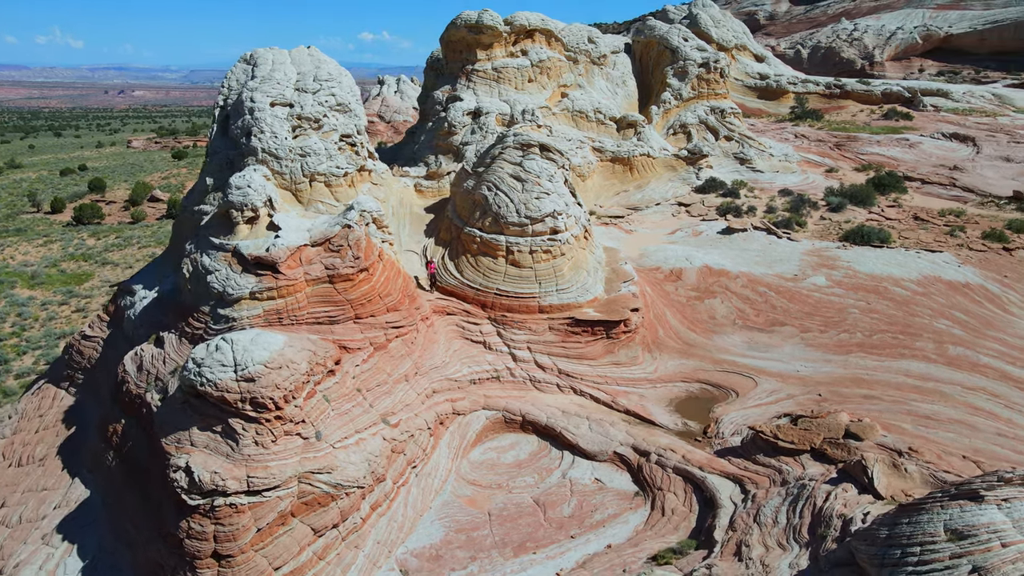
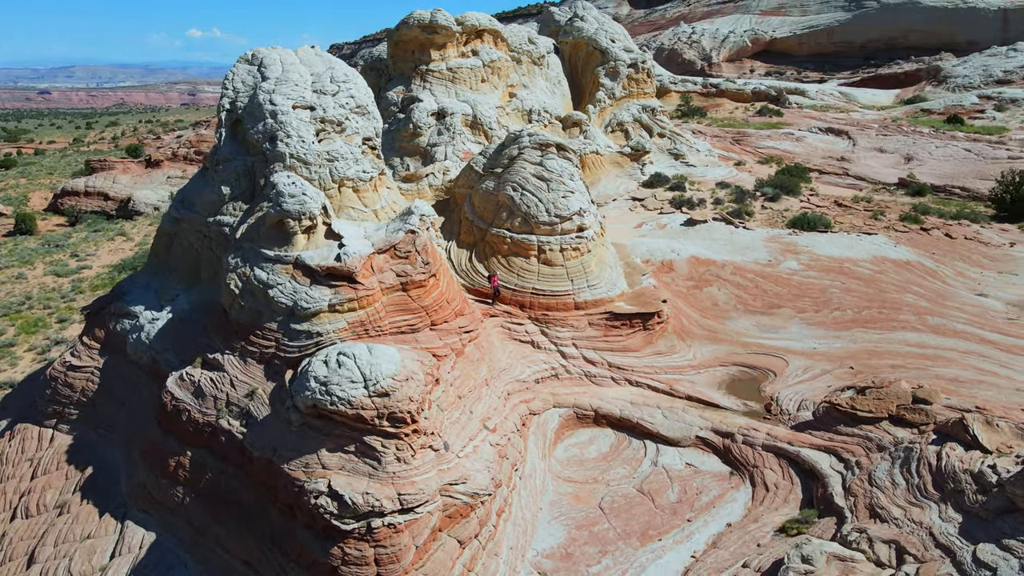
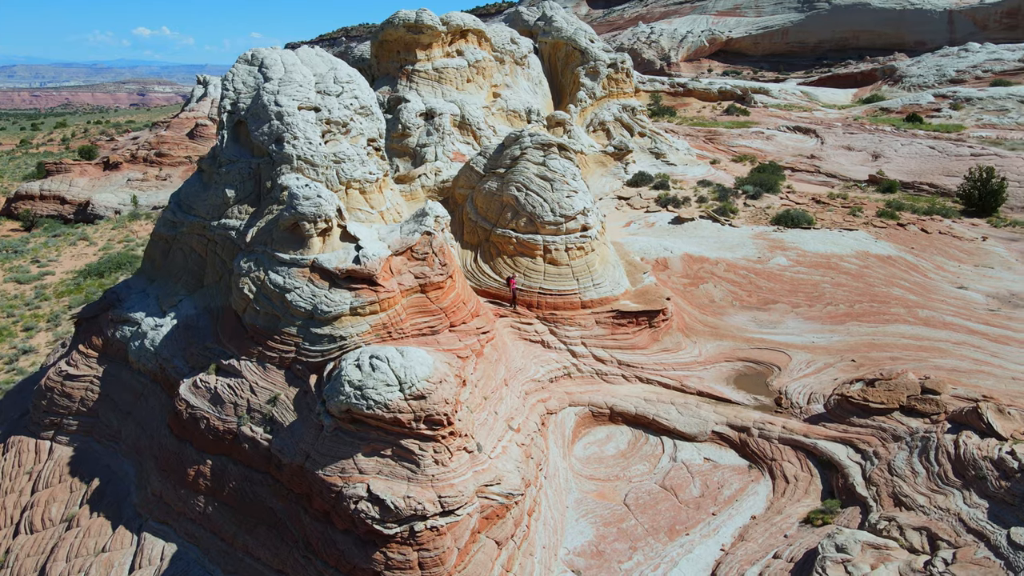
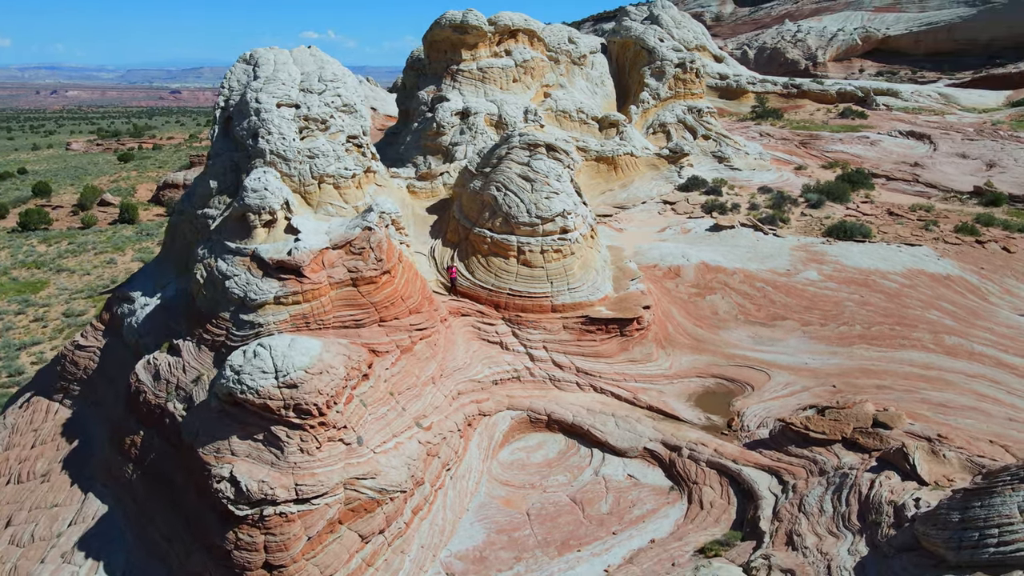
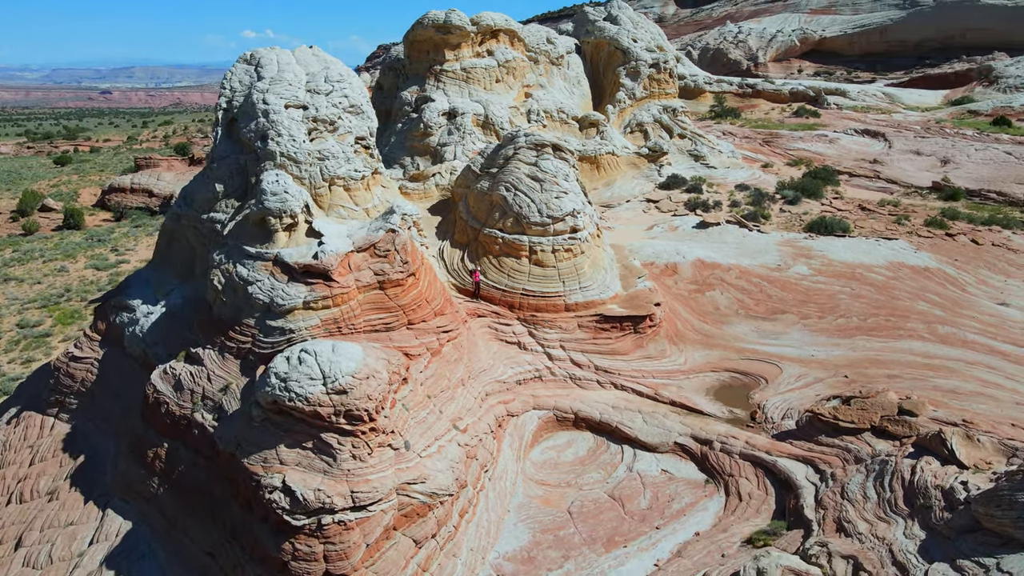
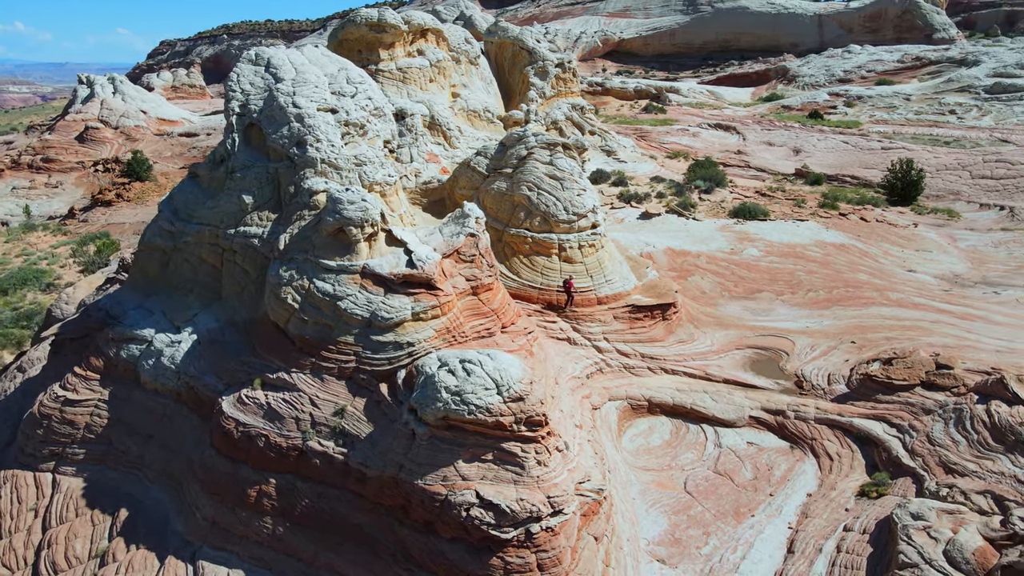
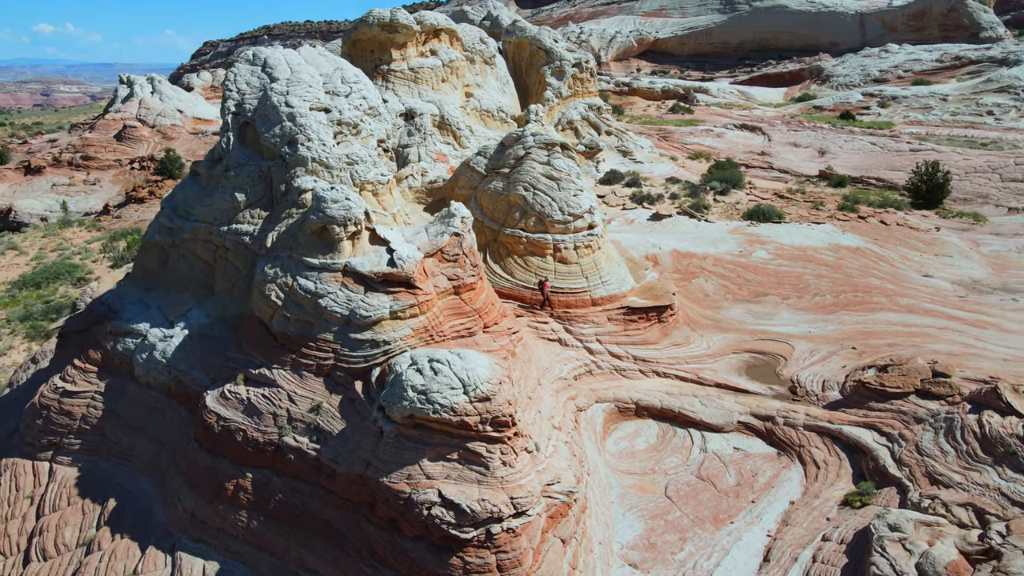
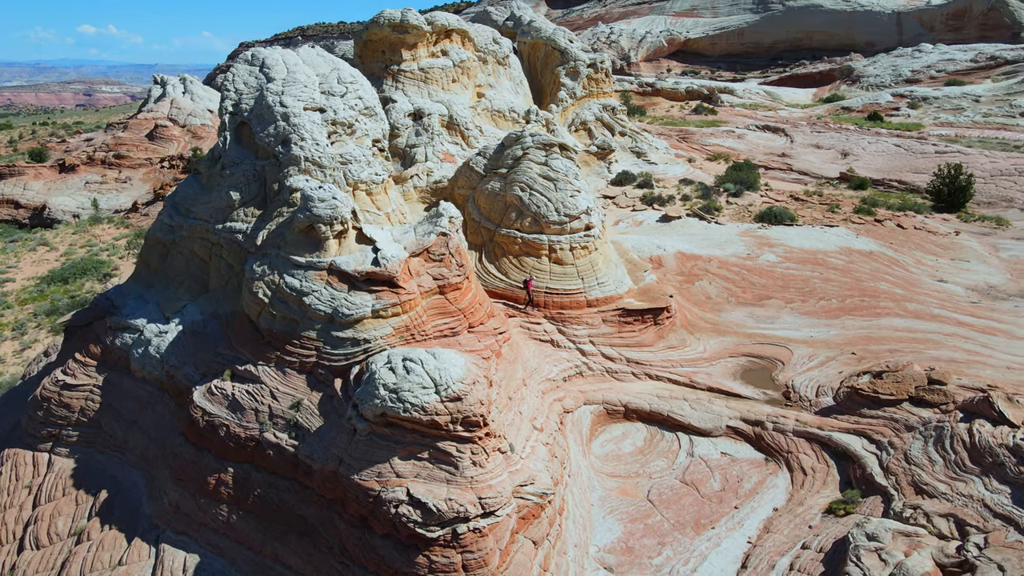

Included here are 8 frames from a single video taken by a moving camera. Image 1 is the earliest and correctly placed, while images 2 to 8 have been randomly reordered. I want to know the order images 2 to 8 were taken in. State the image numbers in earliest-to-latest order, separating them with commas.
4, 5, 2, 3, 8, 7, 6
